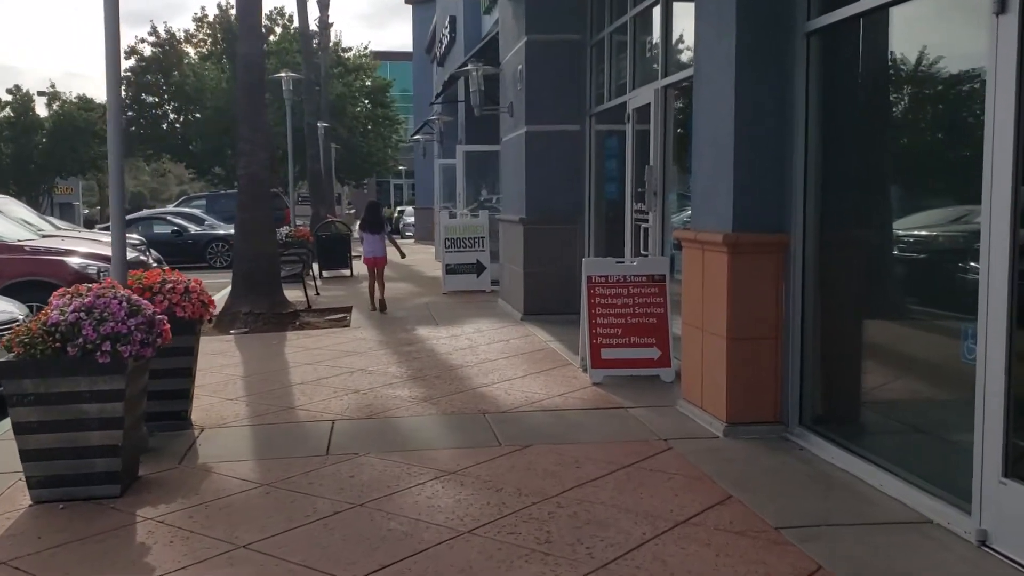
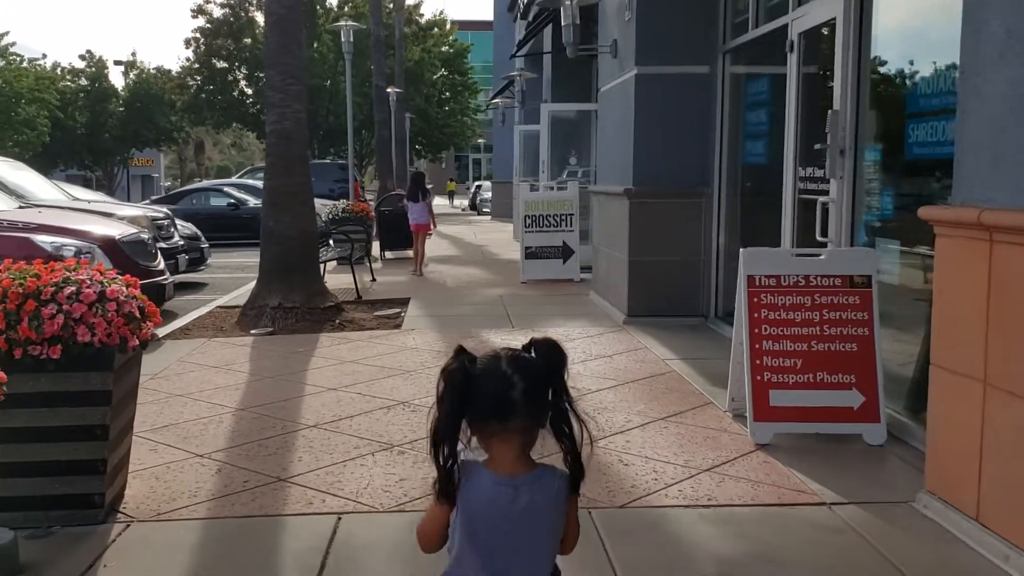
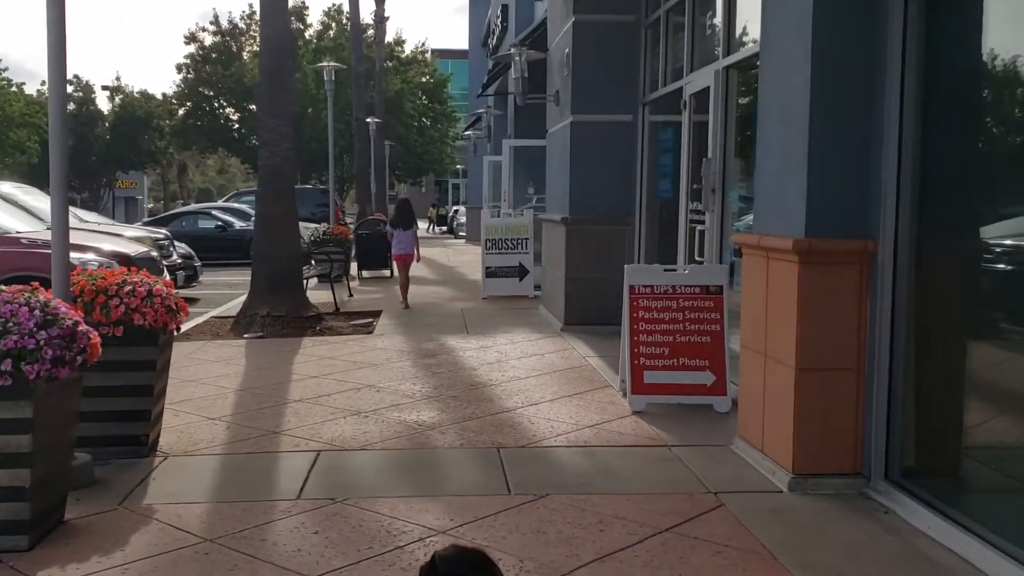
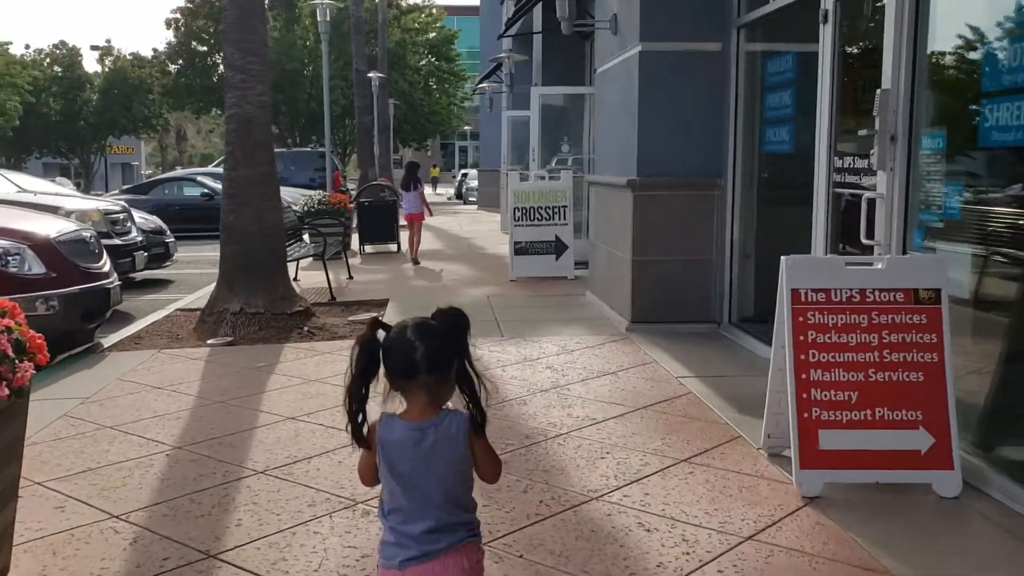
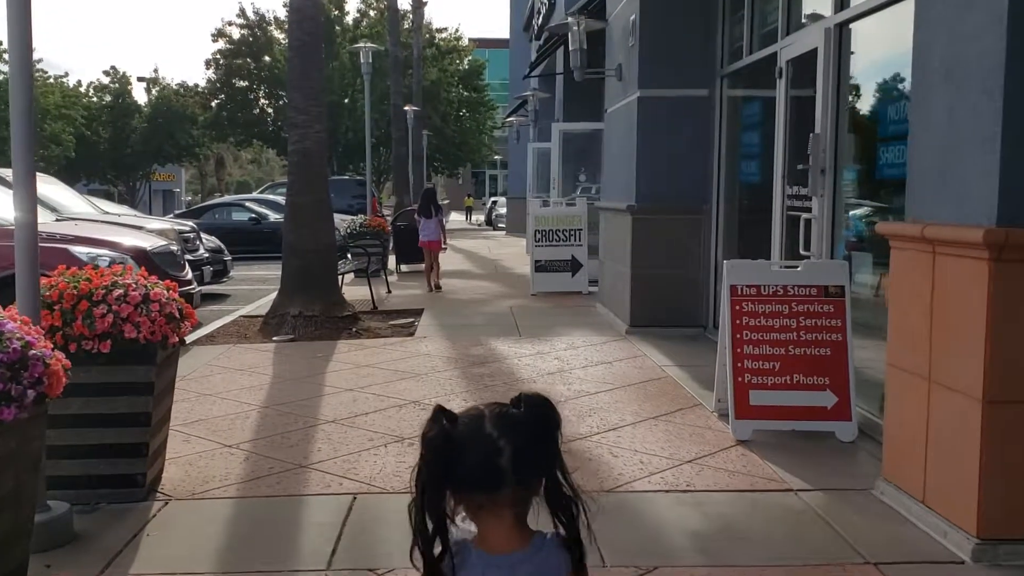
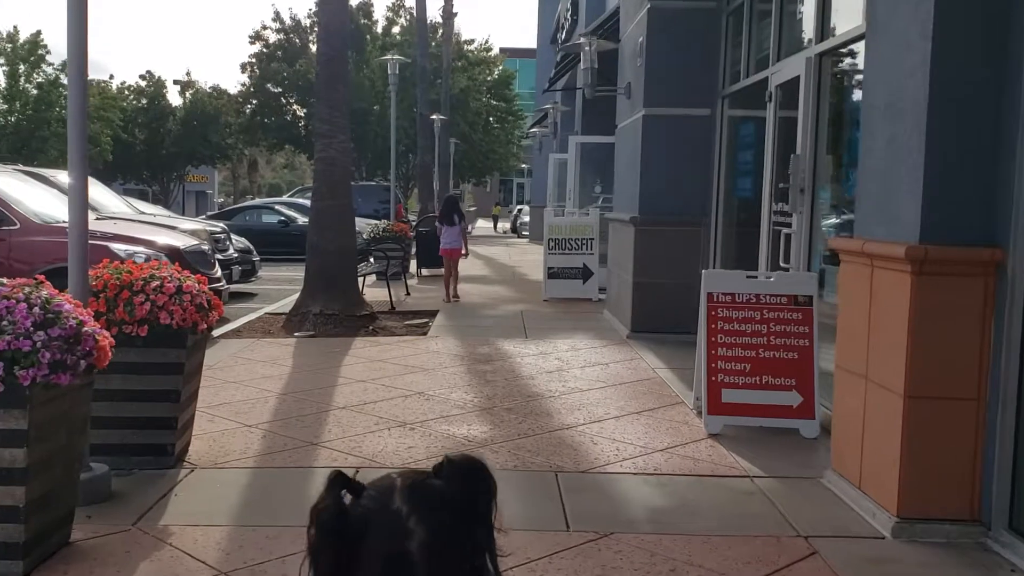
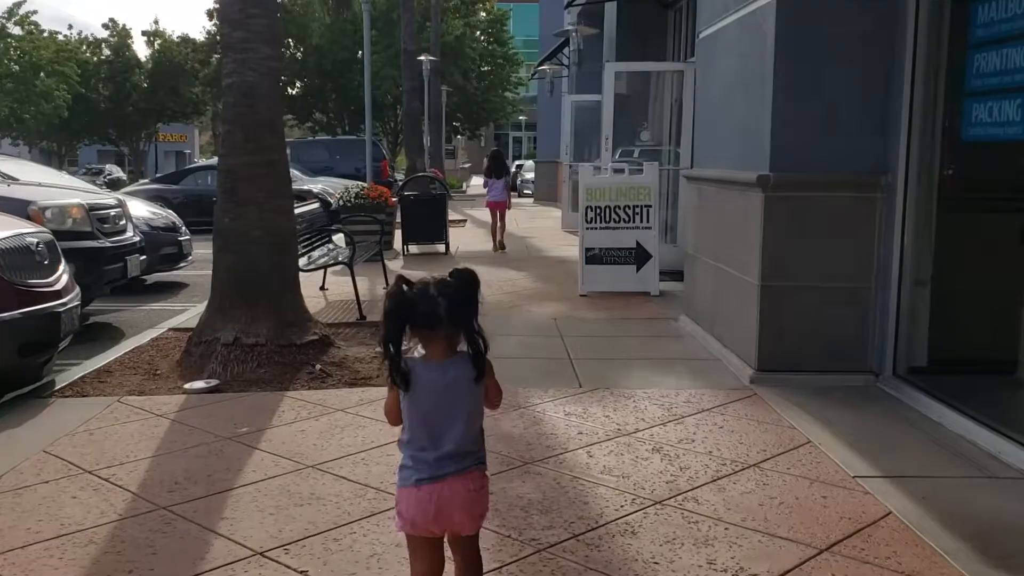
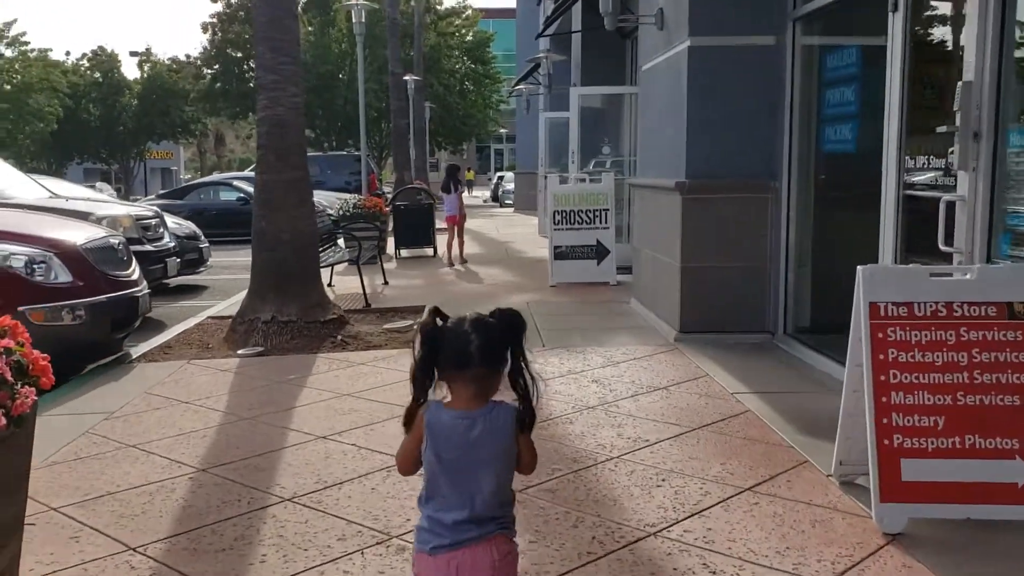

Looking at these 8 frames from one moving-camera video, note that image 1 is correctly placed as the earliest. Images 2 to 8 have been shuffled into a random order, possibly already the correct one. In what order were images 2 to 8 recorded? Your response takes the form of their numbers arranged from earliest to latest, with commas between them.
3, 6, 5, 2, 4, 8, 7
